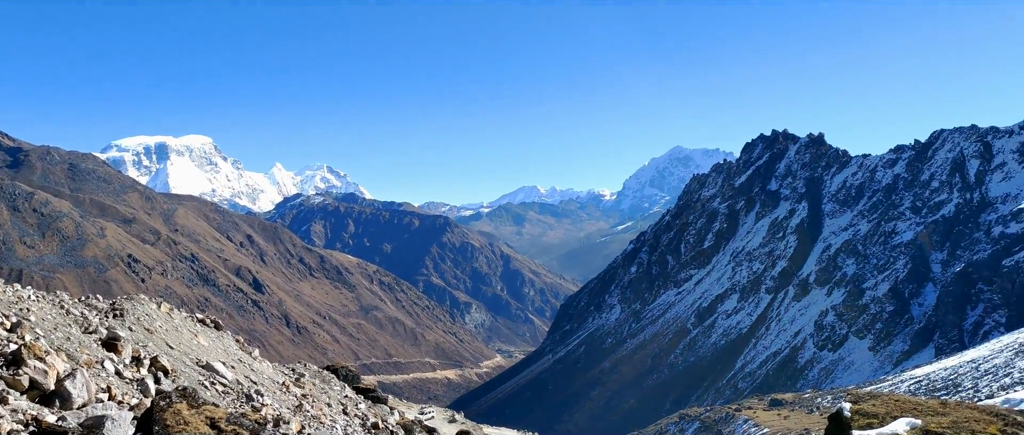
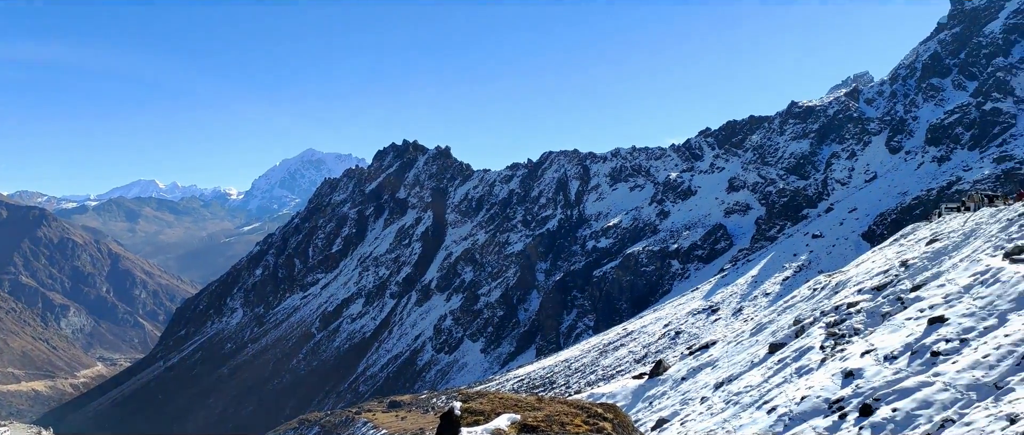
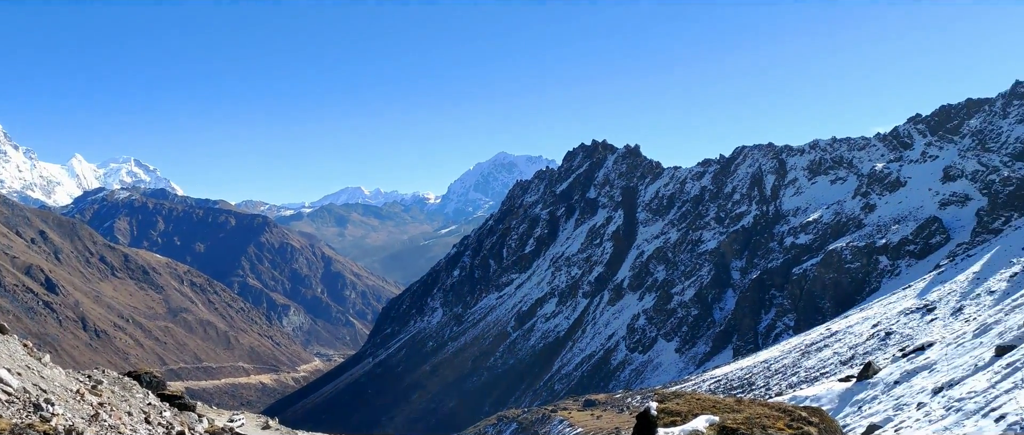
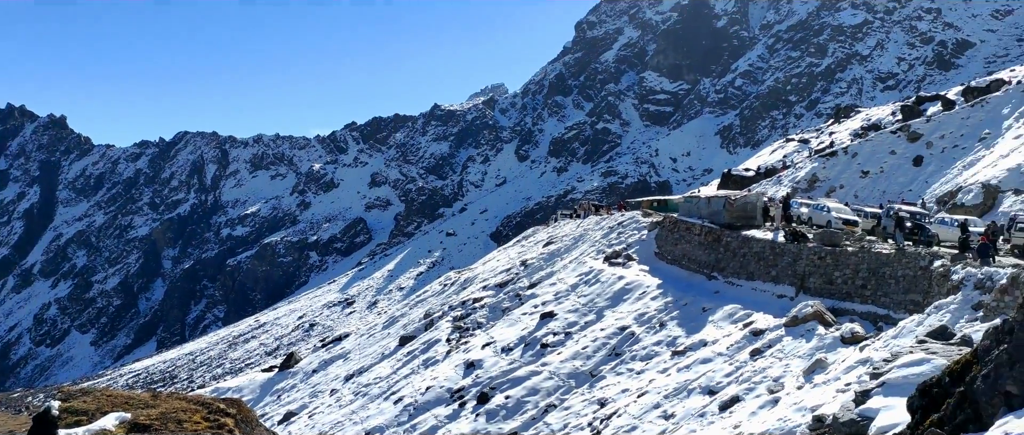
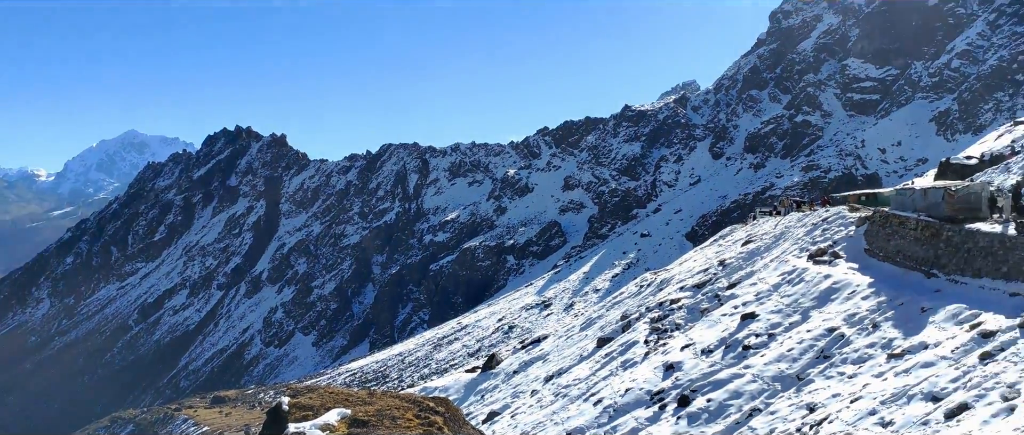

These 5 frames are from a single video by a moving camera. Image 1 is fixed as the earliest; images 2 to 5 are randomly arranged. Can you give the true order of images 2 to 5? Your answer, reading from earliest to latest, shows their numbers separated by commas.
3, 2, 5, 4
